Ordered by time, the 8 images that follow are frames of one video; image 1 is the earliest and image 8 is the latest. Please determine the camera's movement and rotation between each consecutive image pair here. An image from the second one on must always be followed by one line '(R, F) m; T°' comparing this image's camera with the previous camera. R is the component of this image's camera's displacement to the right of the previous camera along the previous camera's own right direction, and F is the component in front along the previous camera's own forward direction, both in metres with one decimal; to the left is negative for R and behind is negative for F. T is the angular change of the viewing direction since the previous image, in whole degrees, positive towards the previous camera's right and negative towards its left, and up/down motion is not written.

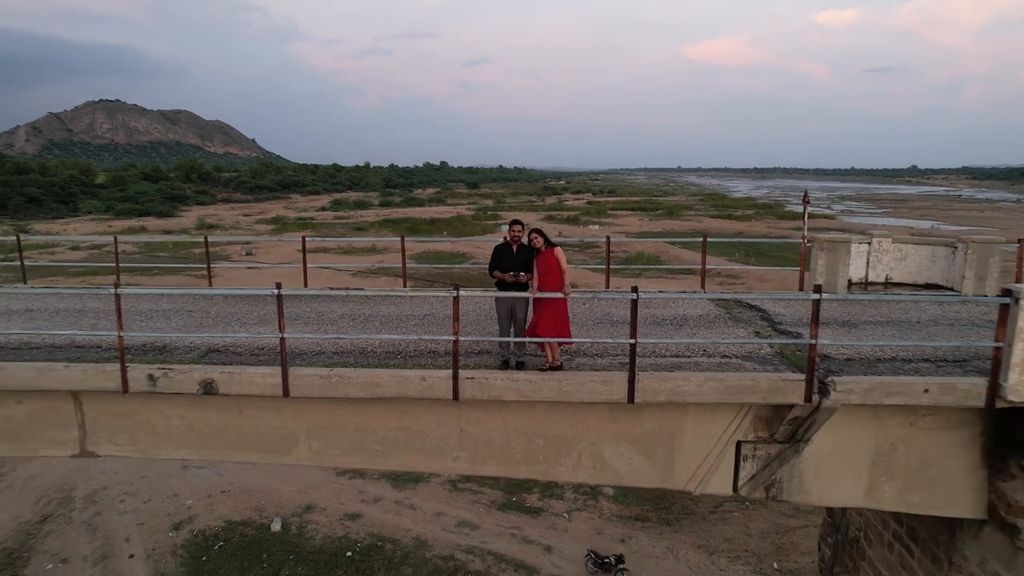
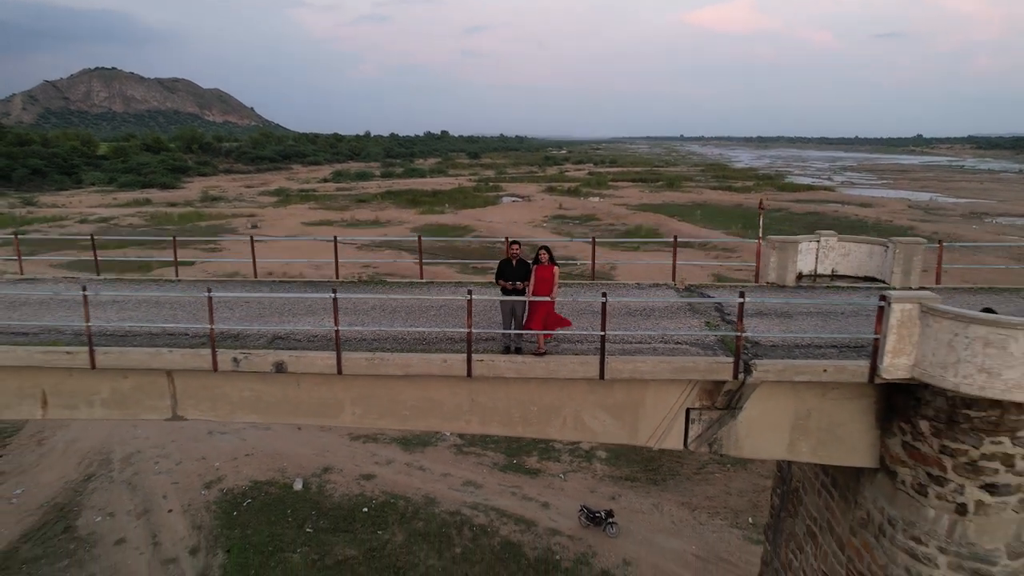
(0.0, -1.3) m; 0°
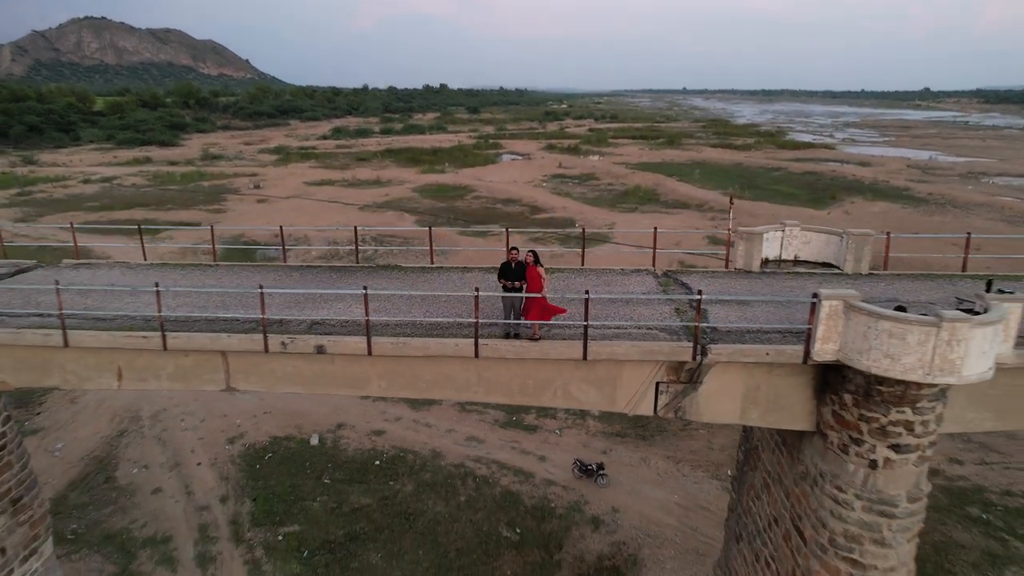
(0.0, -1.1) m; 0°
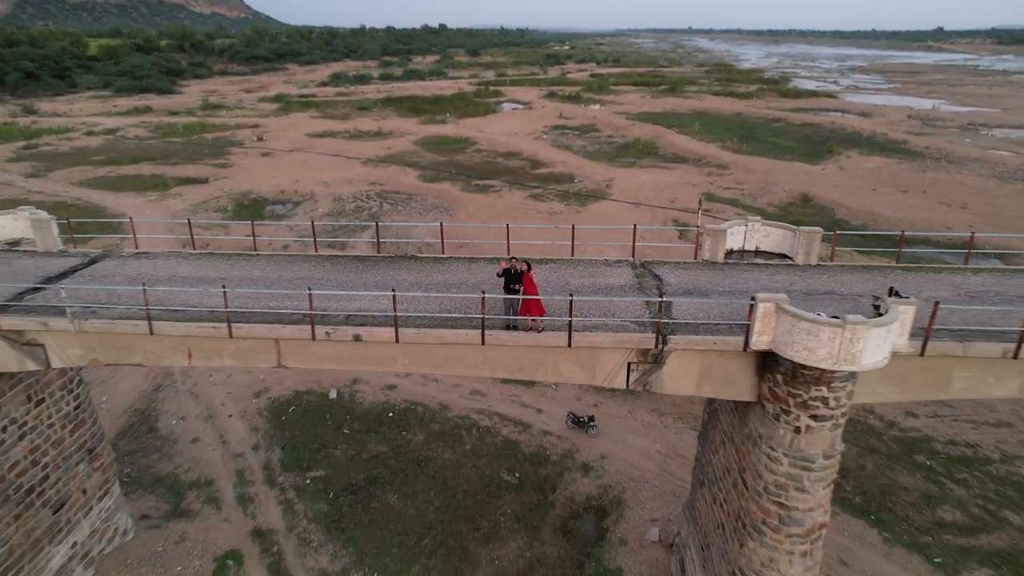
(0.0, -1.5) m; 0°
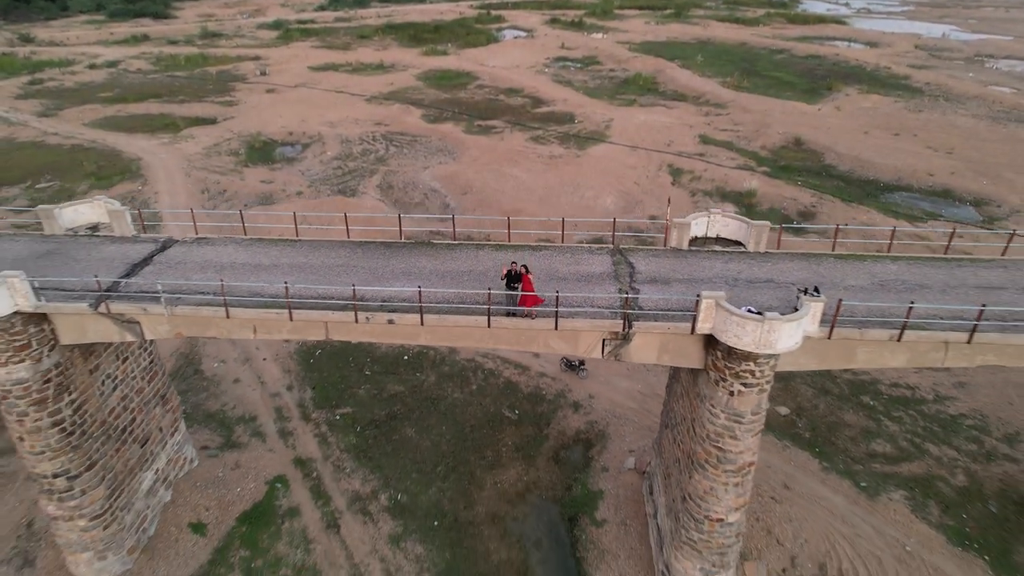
(0.0, -2.2) m; 0°
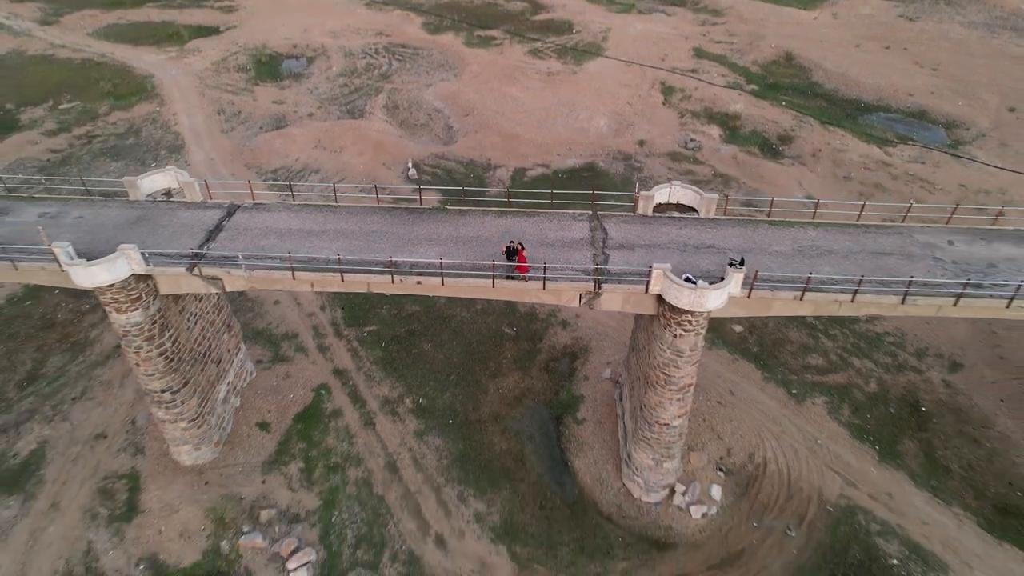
(0.0, -3.2) m; 0°
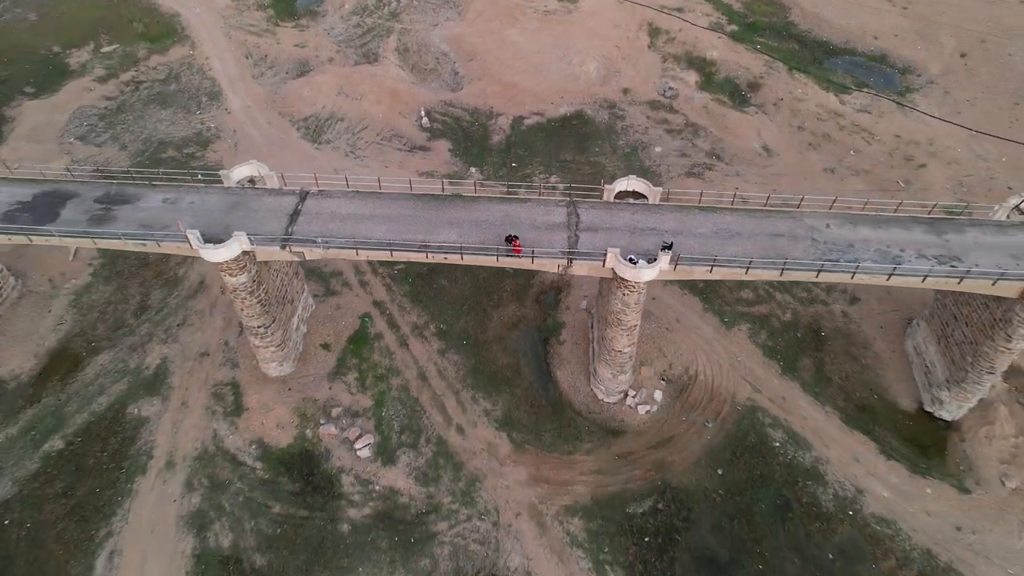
(+0.1, -5.8) m; 0°
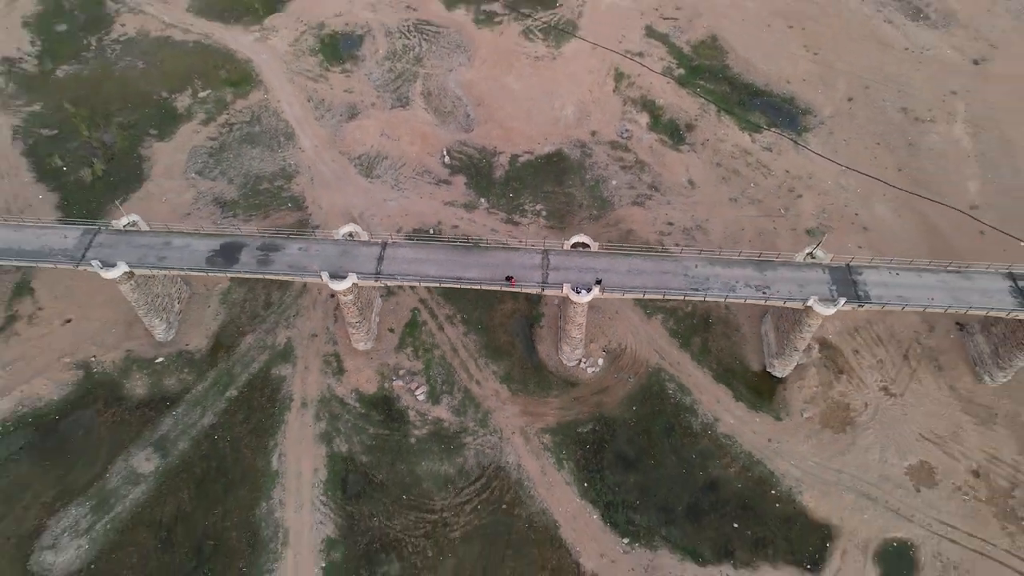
(+0.1, -14.4) m; 0°
